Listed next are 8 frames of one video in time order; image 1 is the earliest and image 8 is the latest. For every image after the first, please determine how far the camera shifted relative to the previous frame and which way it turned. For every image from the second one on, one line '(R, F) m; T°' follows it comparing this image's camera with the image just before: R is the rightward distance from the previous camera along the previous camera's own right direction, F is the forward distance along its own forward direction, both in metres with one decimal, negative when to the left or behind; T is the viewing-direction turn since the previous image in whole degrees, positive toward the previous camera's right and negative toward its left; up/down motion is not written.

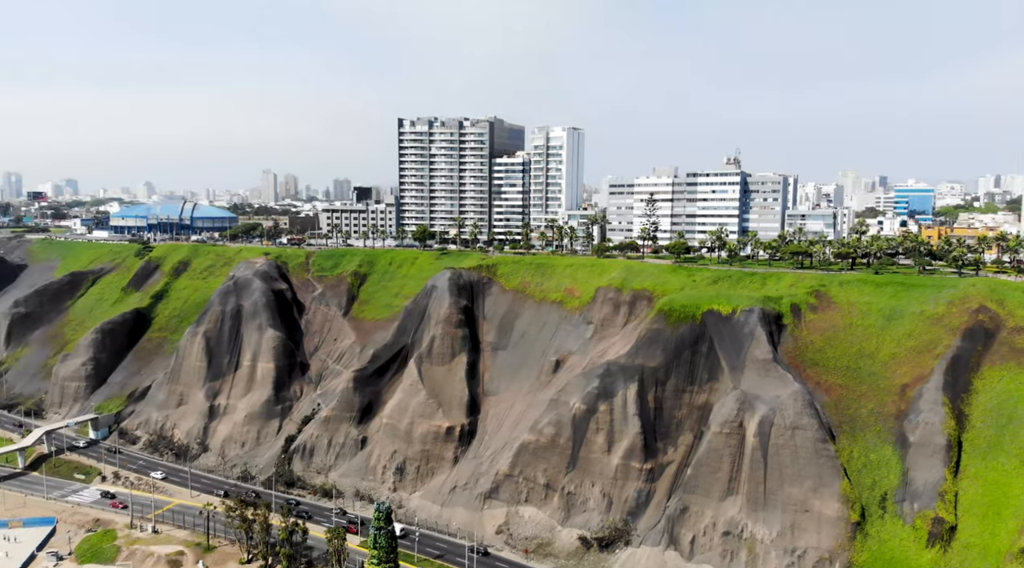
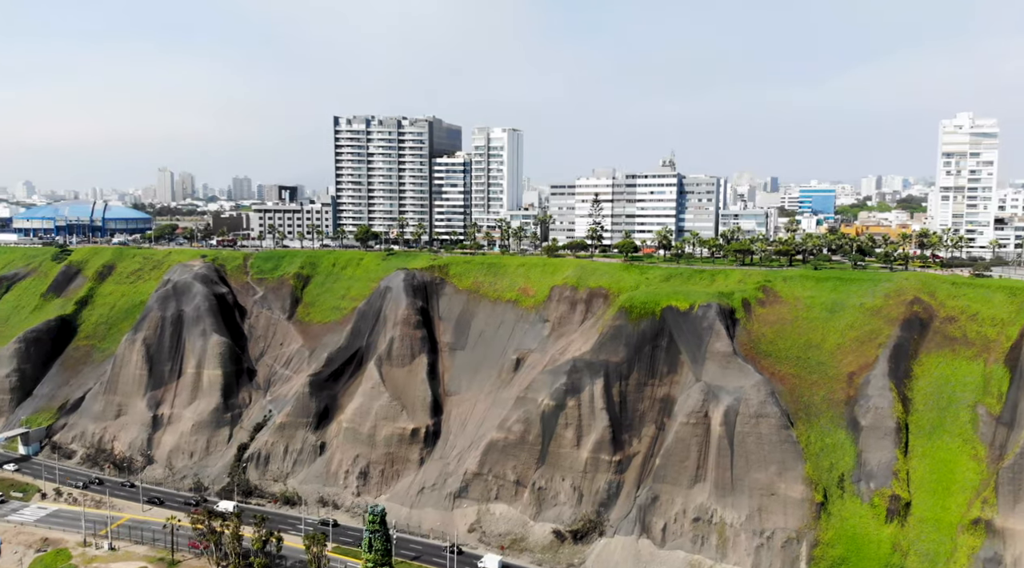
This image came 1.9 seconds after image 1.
(-5.0, -0.2) m; +7°
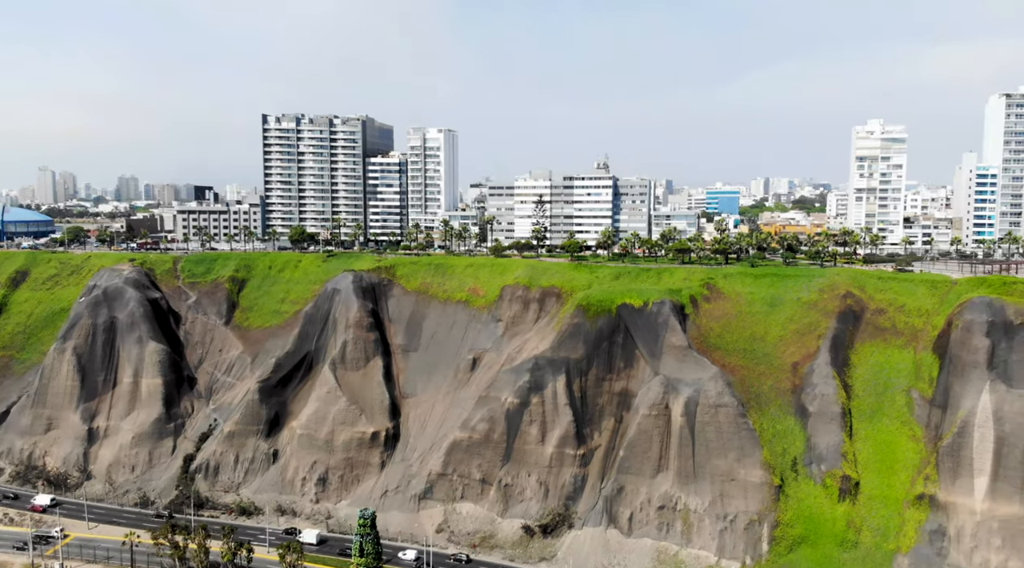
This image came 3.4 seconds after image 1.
(-5.1, -0.3) m; +8°
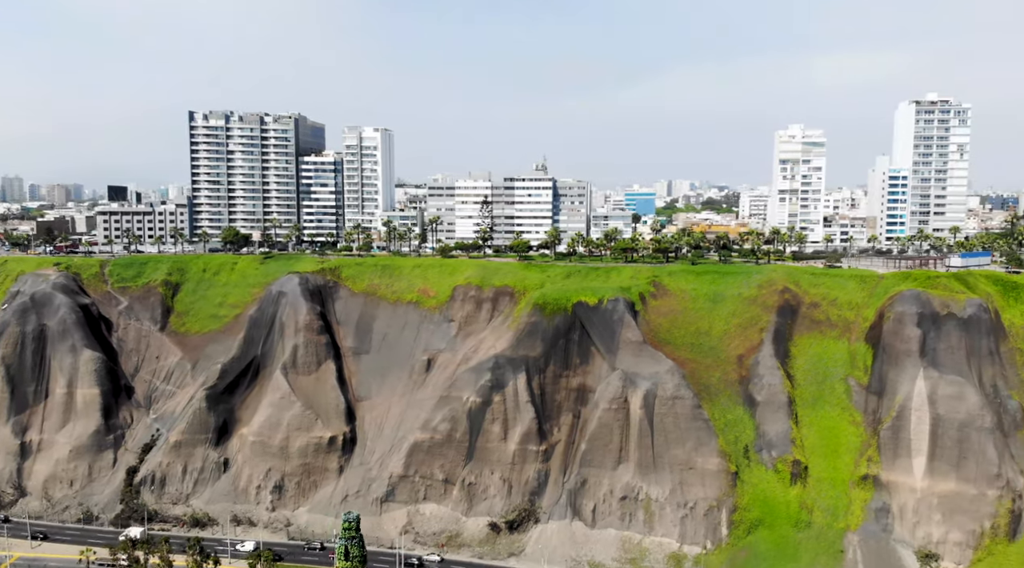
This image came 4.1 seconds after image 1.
(-4.3, -0.3) m; +7°
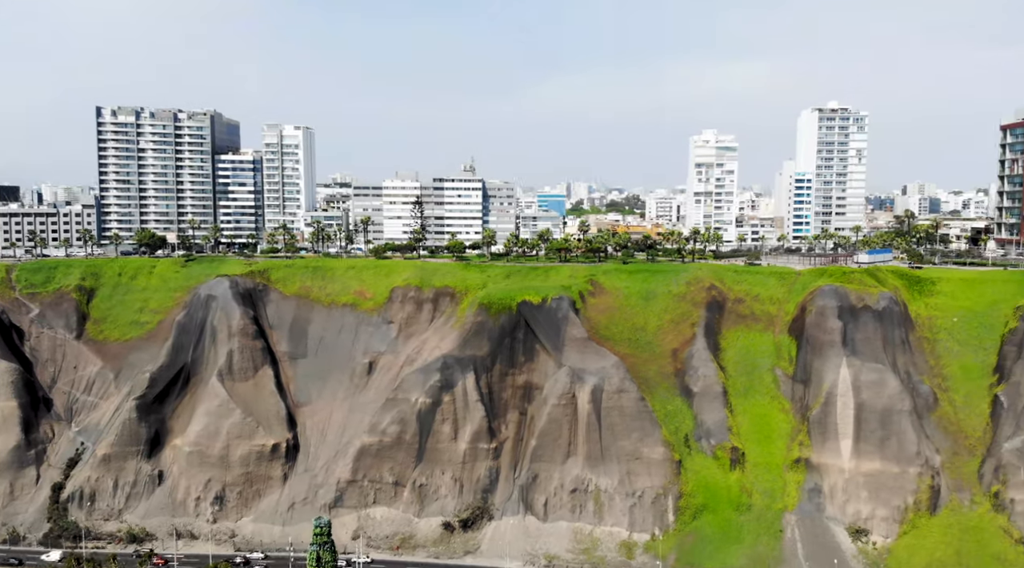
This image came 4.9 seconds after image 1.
(-4.3, -0.4) m; +8°
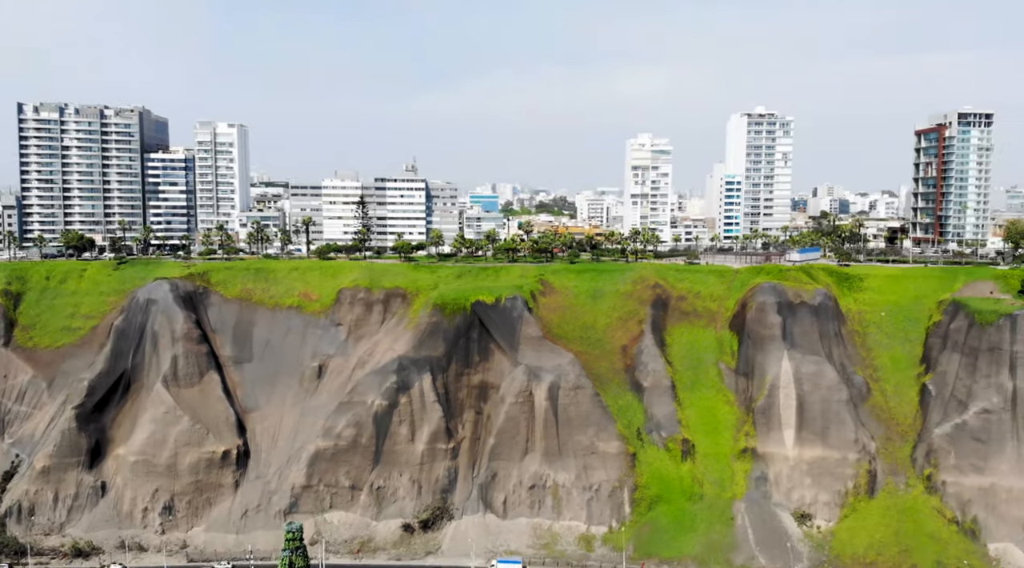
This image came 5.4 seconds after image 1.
(-3.0, -0.4) m; +6°
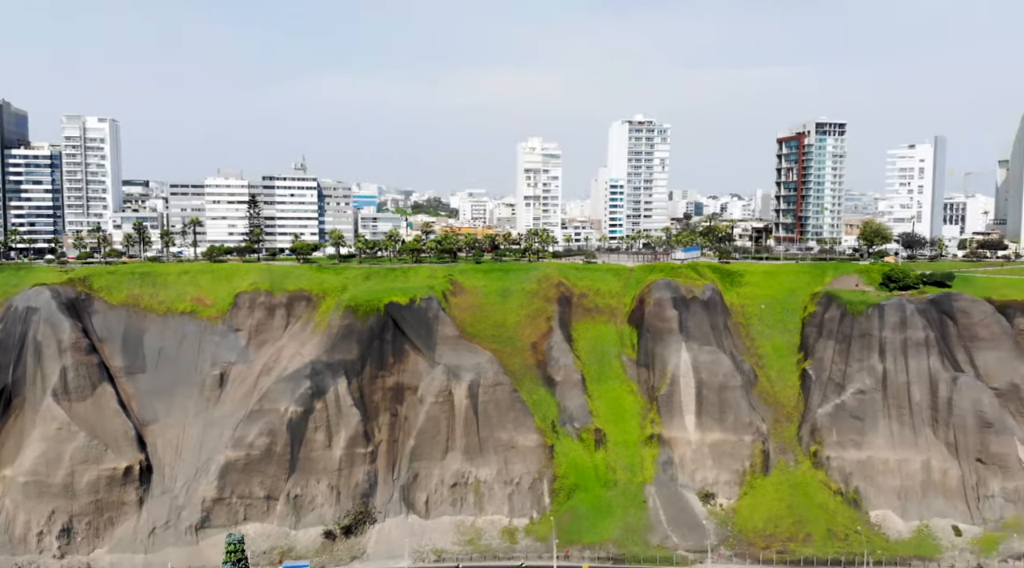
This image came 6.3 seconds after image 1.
(-4.9, -0.5) m; +11°
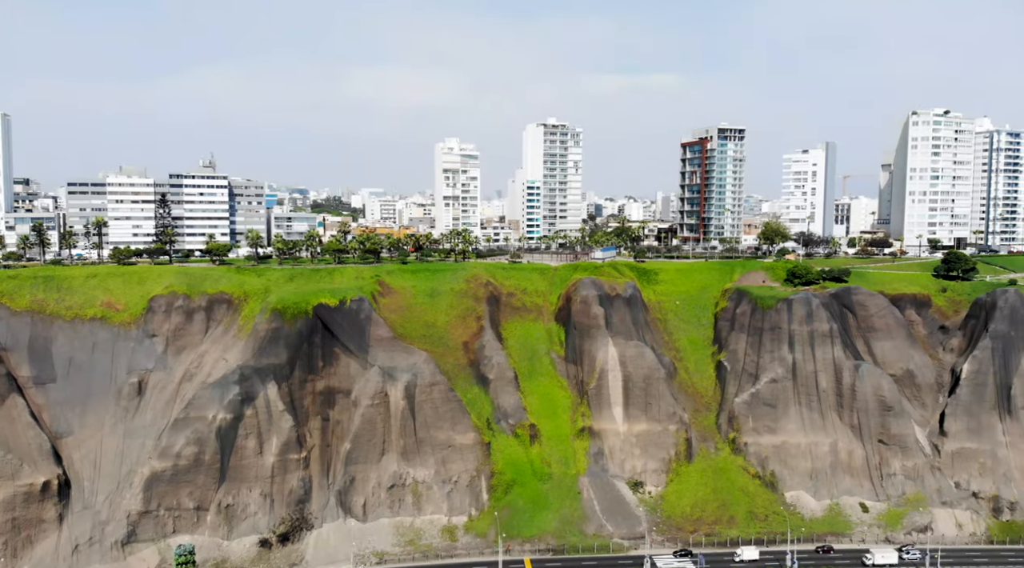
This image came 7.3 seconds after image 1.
(-3.6, -0.6) m; +8°
